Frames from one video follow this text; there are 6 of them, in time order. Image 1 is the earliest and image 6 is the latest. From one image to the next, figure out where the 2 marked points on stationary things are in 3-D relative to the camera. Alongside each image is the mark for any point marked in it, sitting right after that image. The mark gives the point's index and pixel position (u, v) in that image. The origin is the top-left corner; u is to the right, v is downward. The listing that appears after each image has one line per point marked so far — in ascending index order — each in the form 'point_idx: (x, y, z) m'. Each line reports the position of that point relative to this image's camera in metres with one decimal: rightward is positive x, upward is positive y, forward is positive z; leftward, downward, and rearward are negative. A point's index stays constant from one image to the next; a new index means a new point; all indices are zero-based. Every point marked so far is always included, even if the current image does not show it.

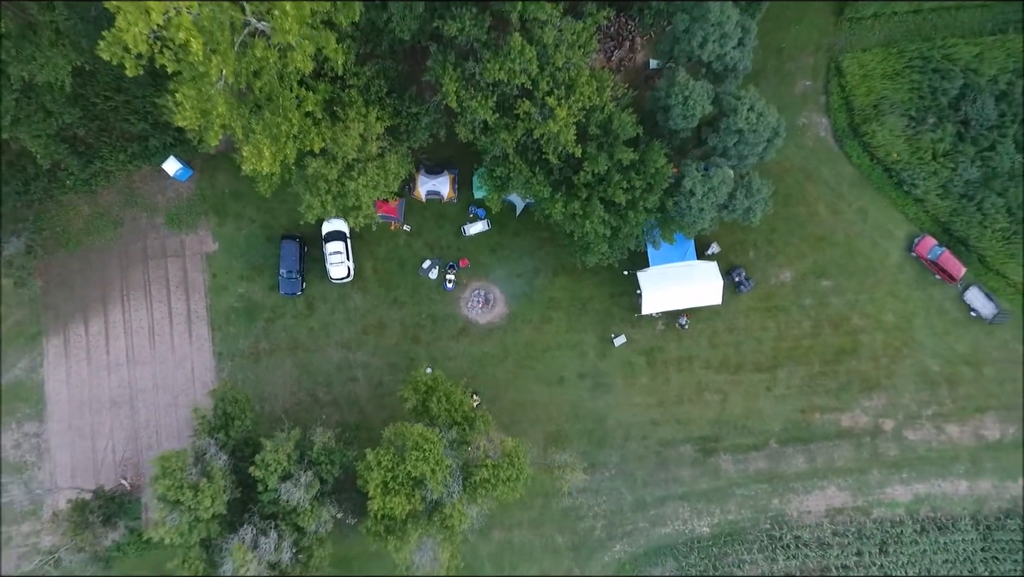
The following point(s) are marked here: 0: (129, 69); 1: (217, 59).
0: (-11.7, +6.7, +17.7) m
1: (-9.1, +7.1, +18.0) m
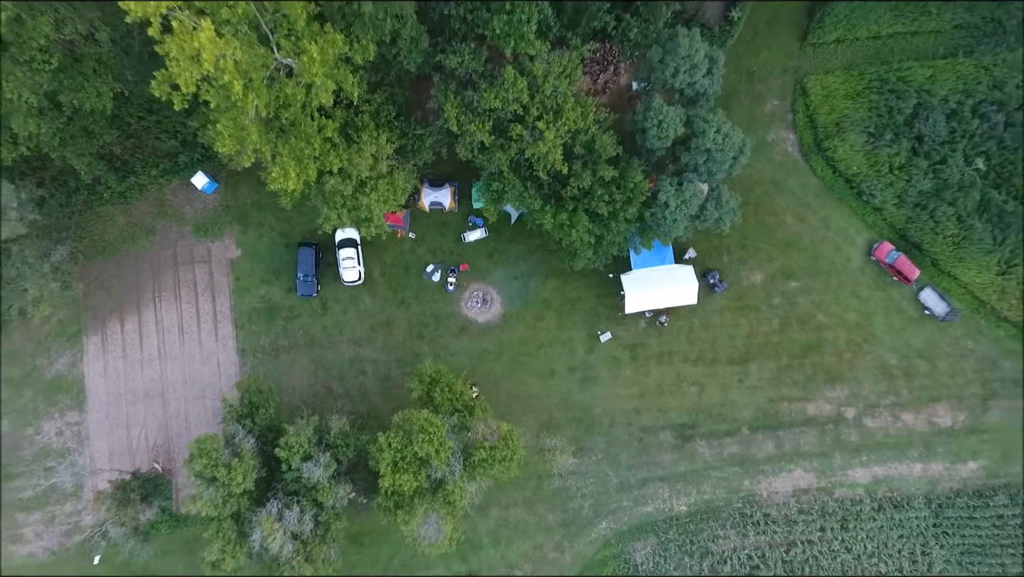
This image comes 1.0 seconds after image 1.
0: (-11.9, +6.6, +20.6) m
1: (-9.3, +7.0, +20.9) m
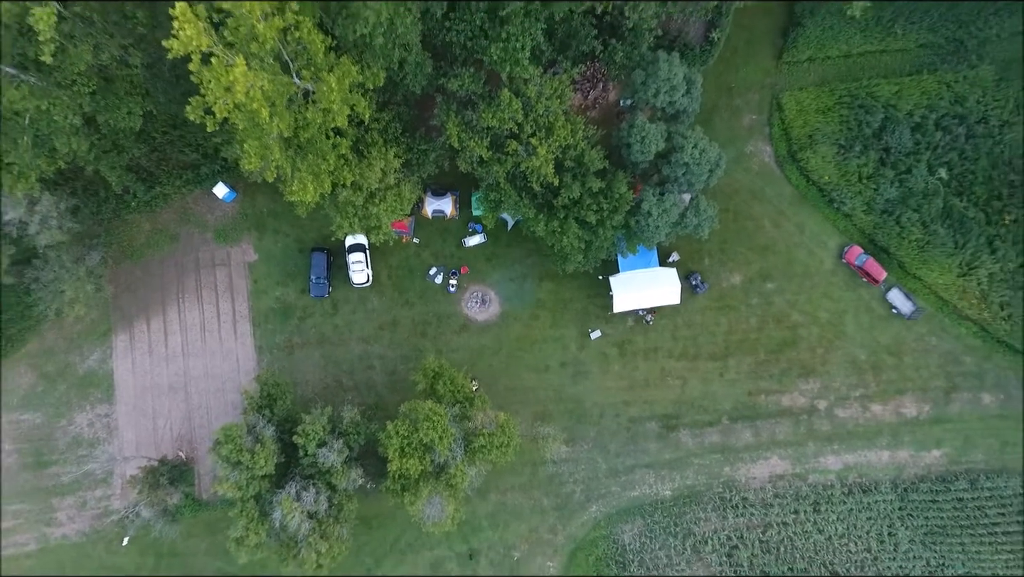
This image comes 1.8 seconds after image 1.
0: (-12.1, +6.5, +23.2) m
1: (-9.5, +6.9, +23.4) m
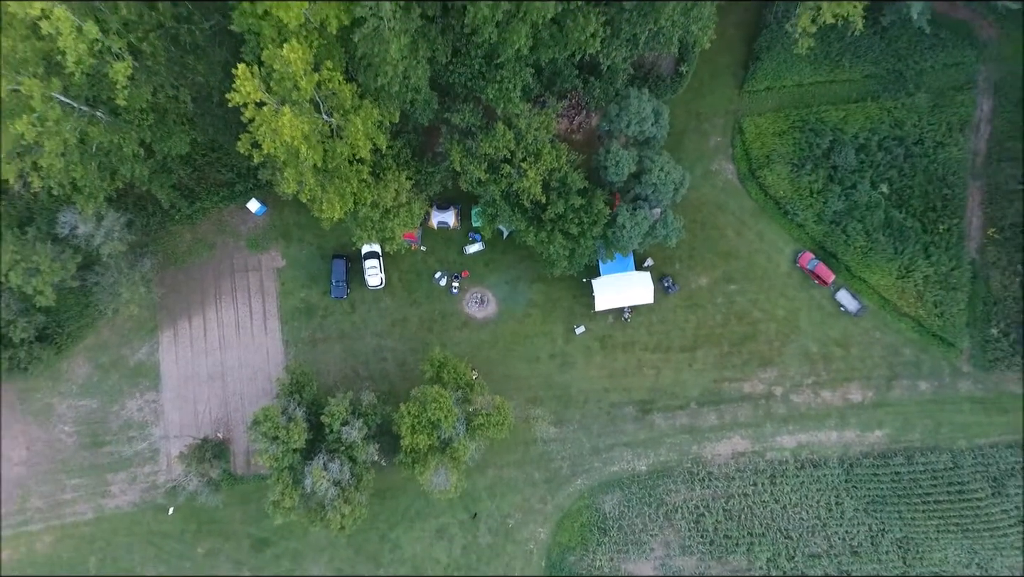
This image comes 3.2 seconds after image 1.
0: (-12.4, +6.4, +28.1) m
1: (-9.9, +6.8, +28.4) m
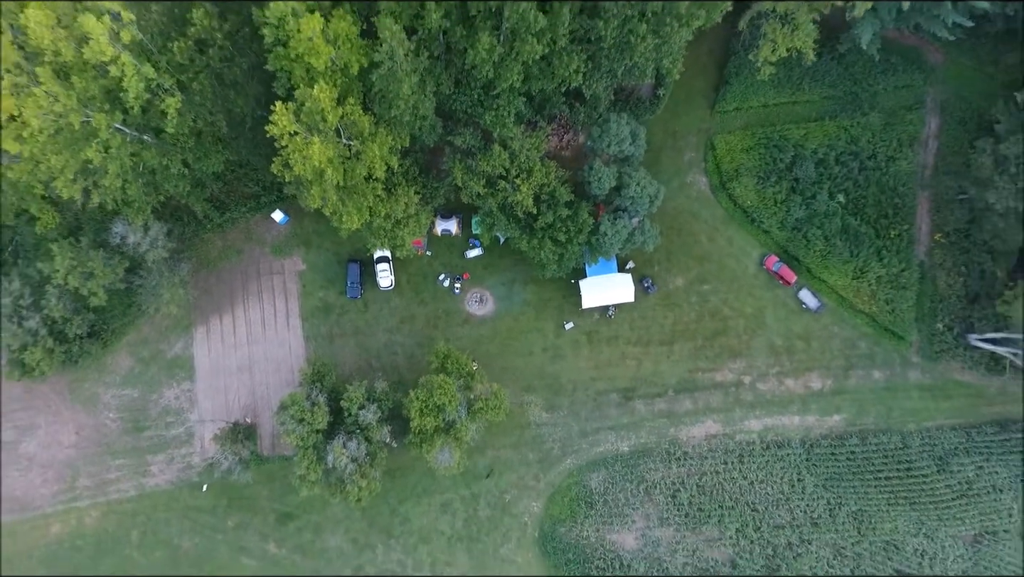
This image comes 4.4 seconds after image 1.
0: (-12.8, +6.3, +32.7) m
1: (-10.2, +6.7, +33.0) m
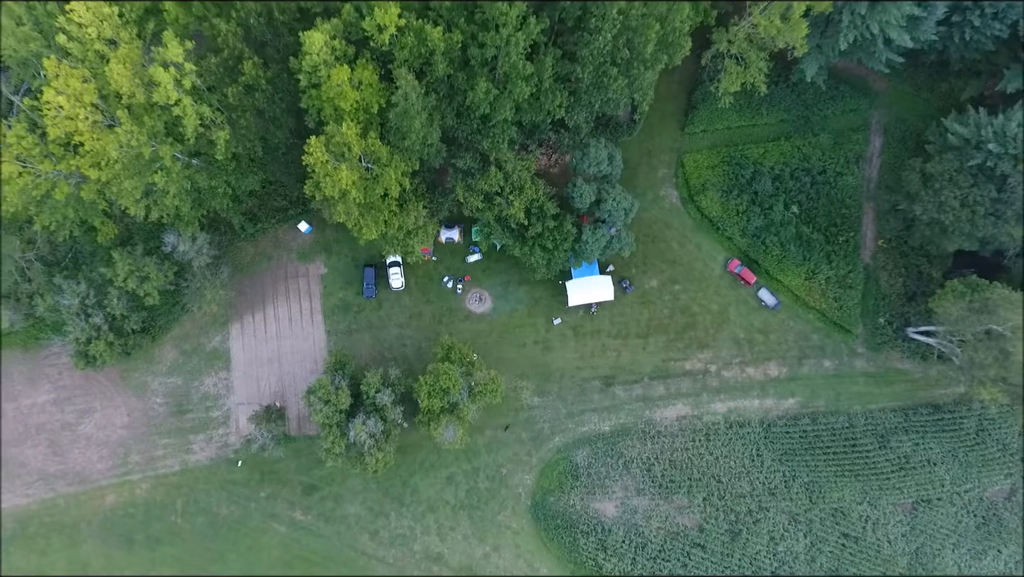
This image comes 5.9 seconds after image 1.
0: (-13.2, +6.3, +39.1) m
1: (-10.6, +6.7, +39.3) m
